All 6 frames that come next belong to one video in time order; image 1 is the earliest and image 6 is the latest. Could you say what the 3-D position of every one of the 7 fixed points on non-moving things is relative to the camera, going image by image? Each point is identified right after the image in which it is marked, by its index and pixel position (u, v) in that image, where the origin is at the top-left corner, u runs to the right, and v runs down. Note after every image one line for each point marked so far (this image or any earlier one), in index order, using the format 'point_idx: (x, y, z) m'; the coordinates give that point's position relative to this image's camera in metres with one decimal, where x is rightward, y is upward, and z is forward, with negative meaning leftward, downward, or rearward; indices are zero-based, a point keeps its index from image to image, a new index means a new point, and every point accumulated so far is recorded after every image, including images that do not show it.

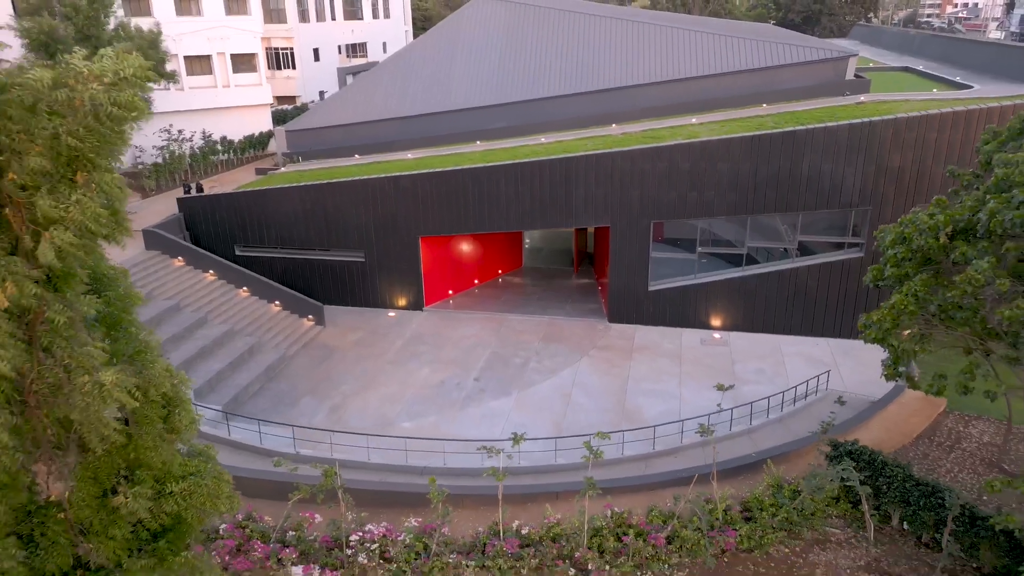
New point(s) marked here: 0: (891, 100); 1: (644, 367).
0: (+12.8, +6.3, +20.2) m
1: (+3.5, -2.0, +15.7) m
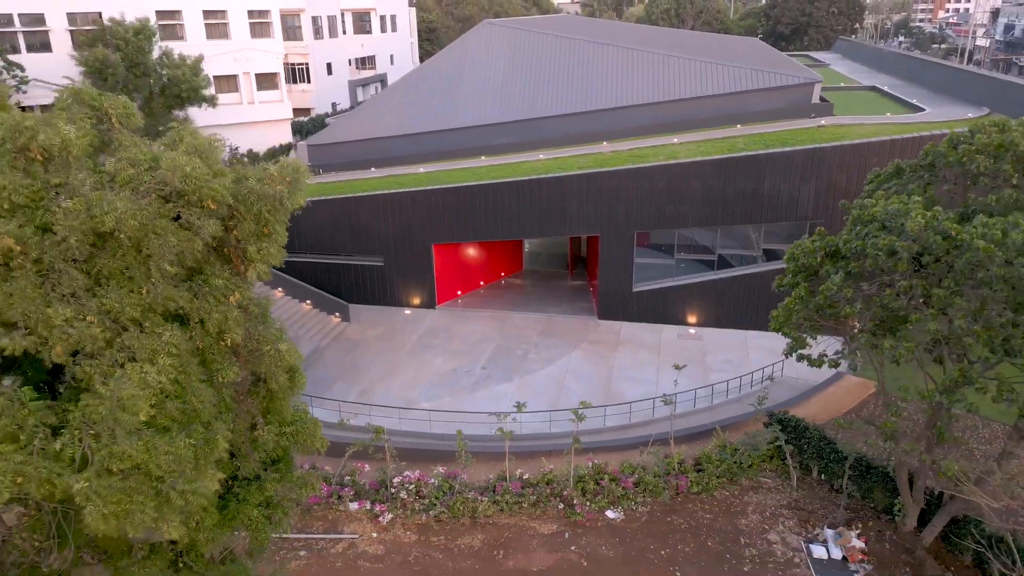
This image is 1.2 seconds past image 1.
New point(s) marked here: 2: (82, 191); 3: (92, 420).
0: (+12.9, +6.2, +22.8) m
1: (+3.5, -2.1, +18.4) m
2: (-3.7, +0.8, +5.1) m
3: (-3.4, -1.1, +4.9) m
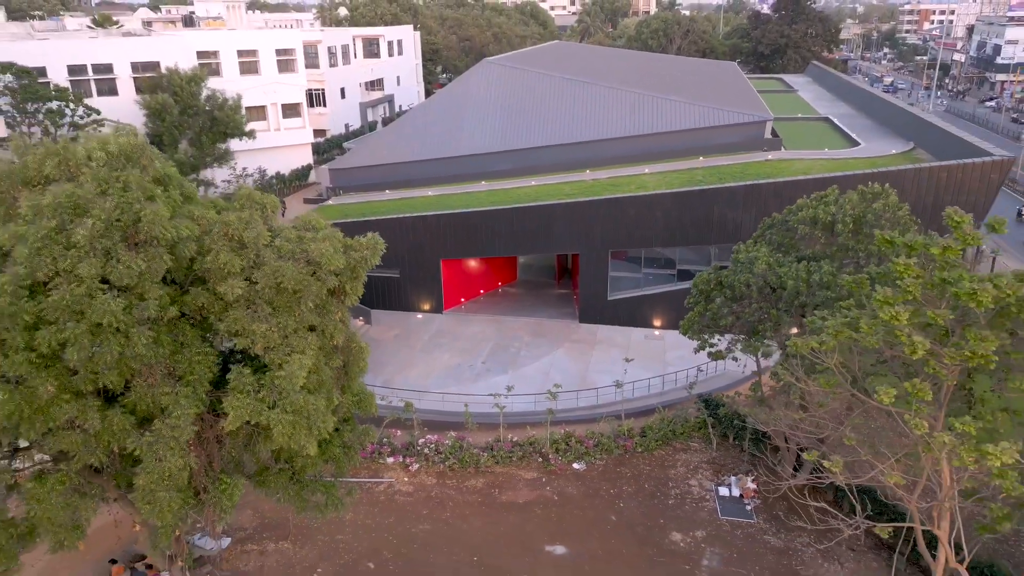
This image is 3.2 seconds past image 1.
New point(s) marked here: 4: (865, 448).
0: (+12.7, +5.8, +27.1) m
1: (+3.3, -2.4, +22.6) m
2: (-3.8, +0.5, +9.3) m
3: (-3.6, -1.4, +9.2) m
4: (+5.0, -2.2, +8.3) m
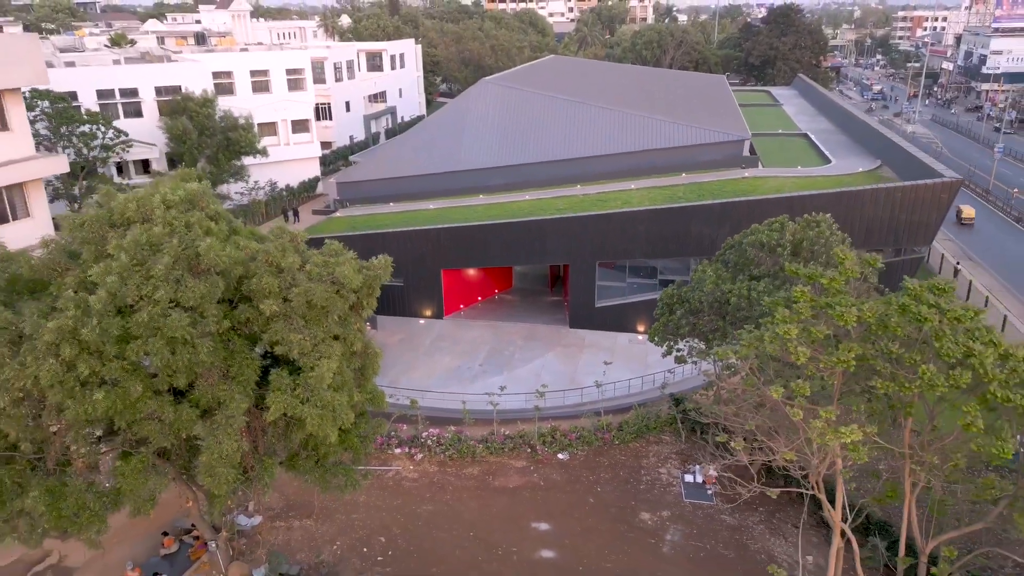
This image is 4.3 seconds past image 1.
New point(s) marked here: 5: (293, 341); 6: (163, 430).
0: (+12.4, +5.5, +29.3) m
1: (+3.1, -2.8, +24.8) m
2: (-4.1, +0.1, +11.5) m
3: (-3.8, -1.8, +11.3) m
4: (+4.7, -2.6, +10.5) m
5: (-4.1, -1.0, +11.2) m
6: (-6.0, -2.4, +10.3) m
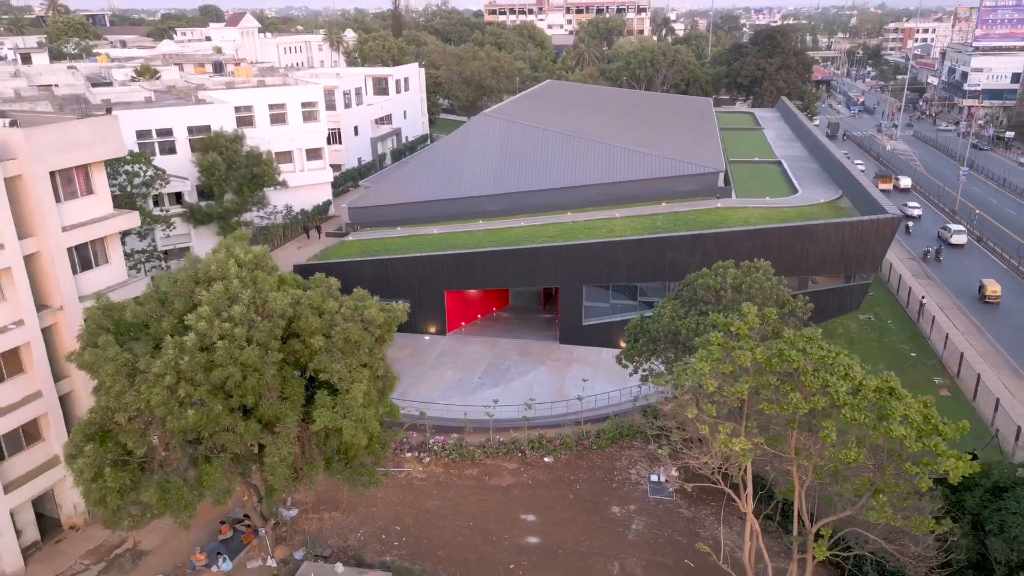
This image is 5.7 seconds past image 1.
0: (+12.2, +4.4, +32.5) m
1: (+2.9, -3.8, +28.0) m
2: (-4.3, -0.9, +14.8) m
3: (-4.1, -2.8, +14.6) m
4: (+4.5, -3.5, +13.7) m
5: (-4.3, -2.0, +14.4) m
6: (-6.3, -3.4, +13.6) m
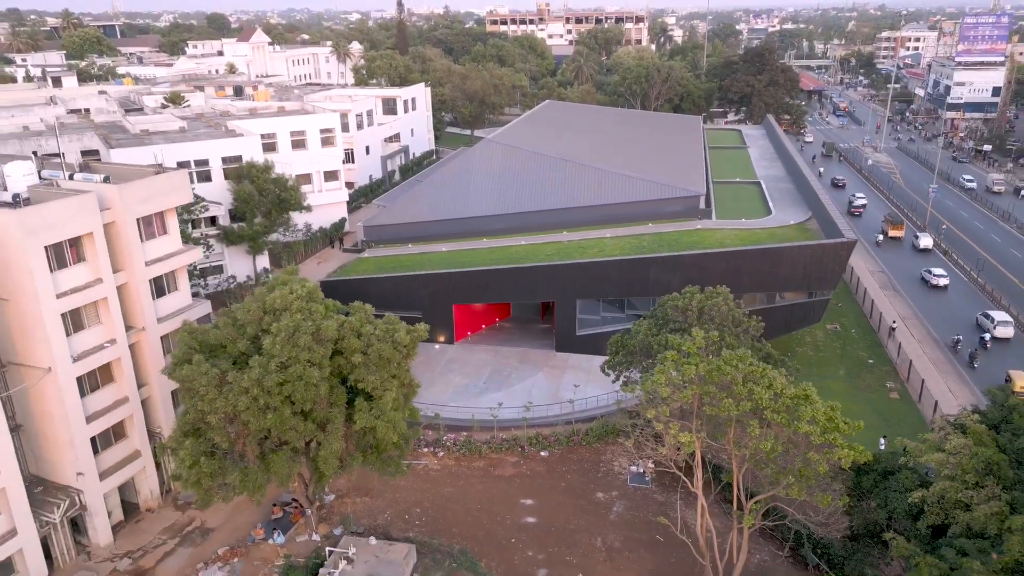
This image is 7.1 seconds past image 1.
0: (+12.3, +3.6, +36.1) m
1: (+3.0, -4.6, +31.7) m
2: (-4.3, -1.7, +18.4) m
3: (-4.1, -3.6, +18.2) m
4: (+4.5, -4.4, +17.4) m
5: (-4.3, -2.8, +18.1) m
6: (-6.3, -4.3, +17.3) m
